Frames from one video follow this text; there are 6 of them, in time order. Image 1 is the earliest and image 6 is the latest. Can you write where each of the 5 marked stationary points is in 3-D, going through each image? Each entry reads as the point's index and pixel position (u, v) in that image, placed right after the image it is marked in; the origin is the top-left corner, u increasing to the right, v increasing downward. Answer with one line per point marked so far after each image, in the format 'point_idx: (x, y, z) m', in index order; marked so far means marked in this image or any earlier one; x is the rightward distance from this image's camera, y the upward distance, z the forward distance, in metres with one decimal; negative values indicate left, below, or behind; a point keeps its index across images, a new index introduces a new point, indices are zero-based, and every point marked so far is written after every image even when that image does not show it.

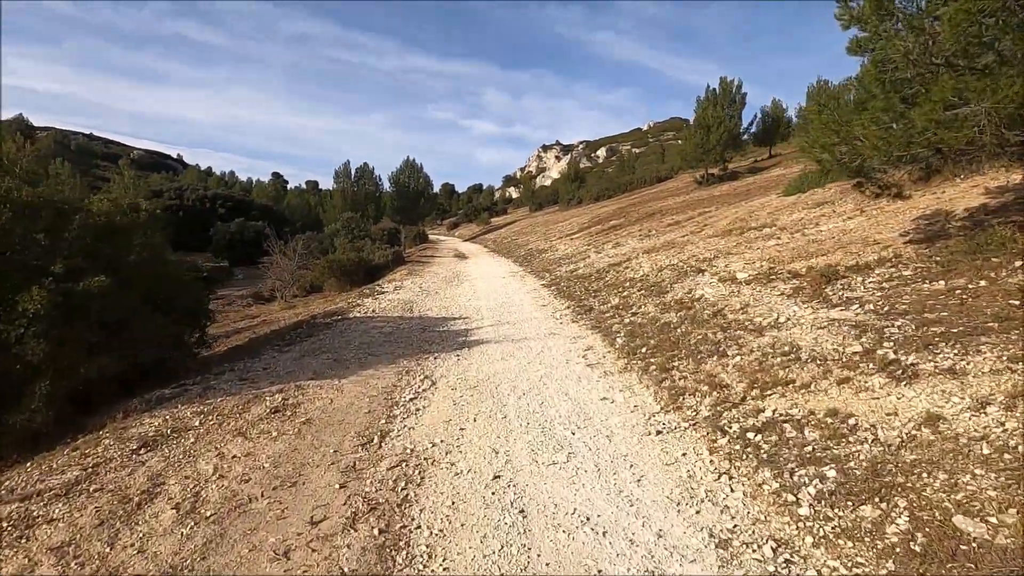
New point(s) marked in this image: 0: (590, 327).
0: (+1.9, -1.0, +13.1) m
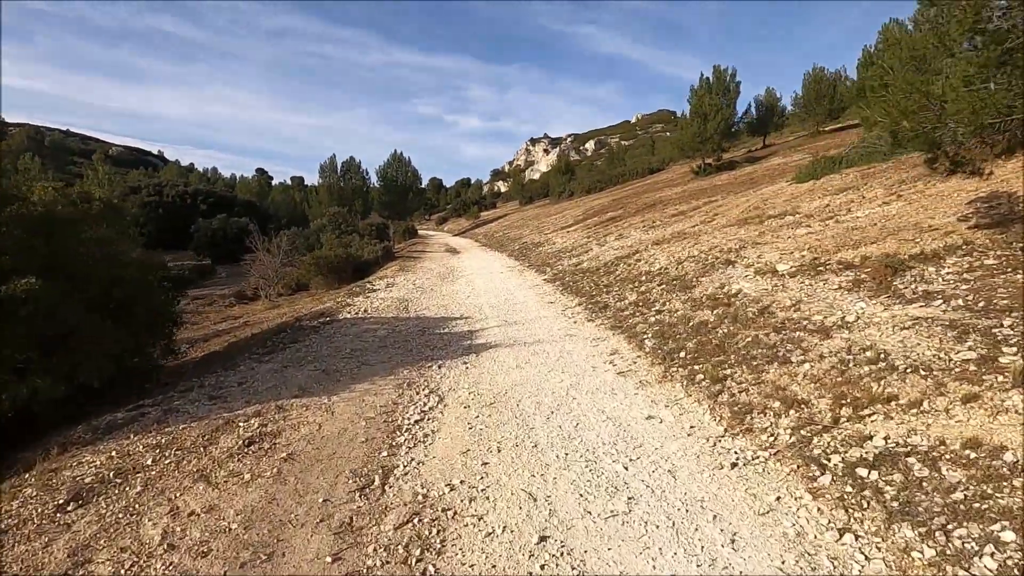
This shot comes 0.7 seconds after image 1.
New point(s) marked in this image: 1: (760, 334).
0: (+2.1, -0.9, +11.7) m
1: (+3.9, -0.7, +8.4) m
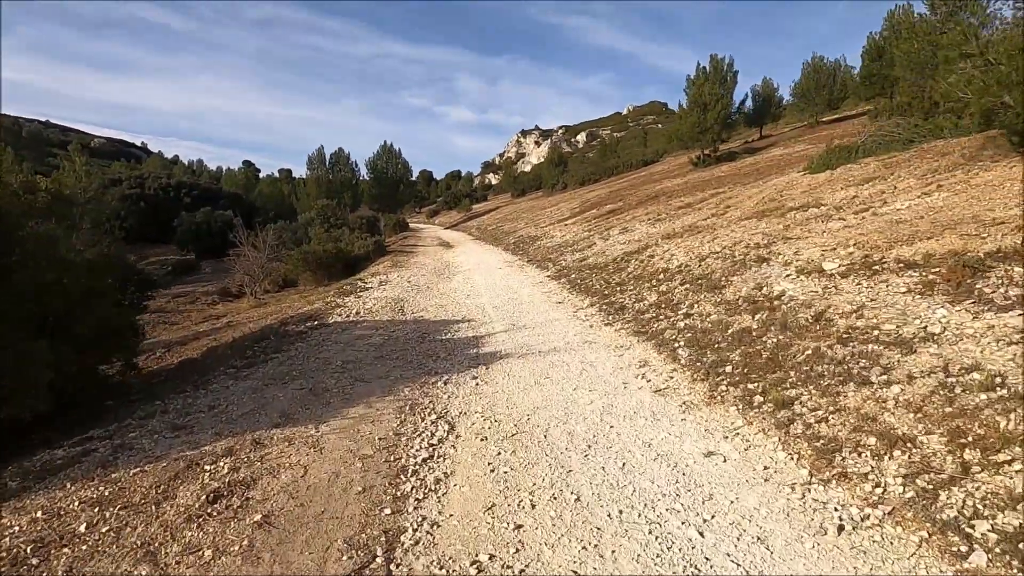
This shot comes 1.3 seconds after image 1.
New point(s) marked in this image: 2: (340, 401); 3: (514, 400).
0: (+2.3, -0.9, +10.5) m
1: (+4.2, -0.8, +7.2) m
2: (-2.3, -1.5, +7.3) m
3: (0.0, -1.5, +7.3) m
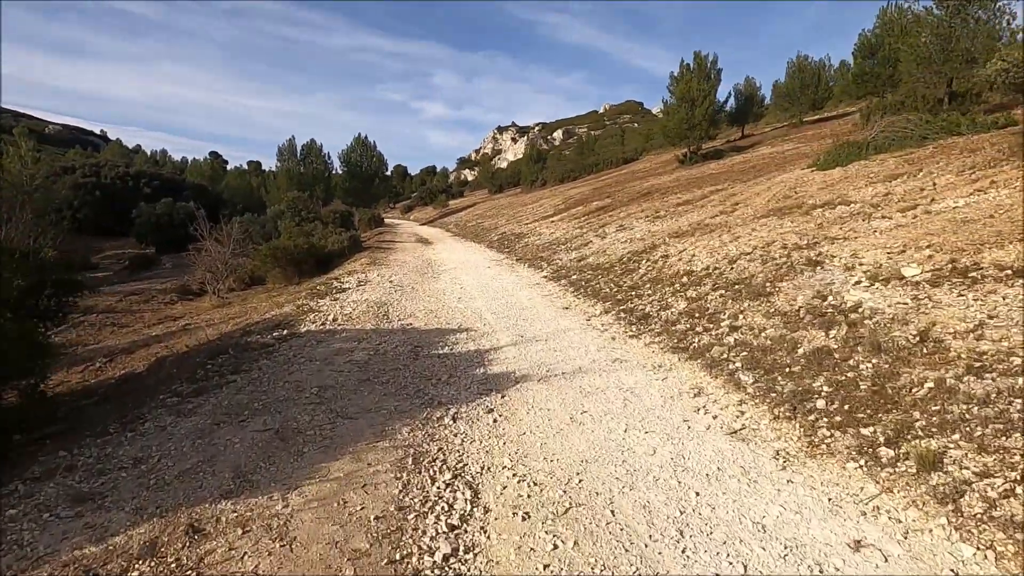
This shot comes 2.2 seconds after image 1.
0: (+2.6, -1.0, +8.9) m
1: (+4.5, -0.9, +5.7) m
2: (-2.0, -1.6, +5.4) m
3: (+0.4, -1.6, +5.6) m
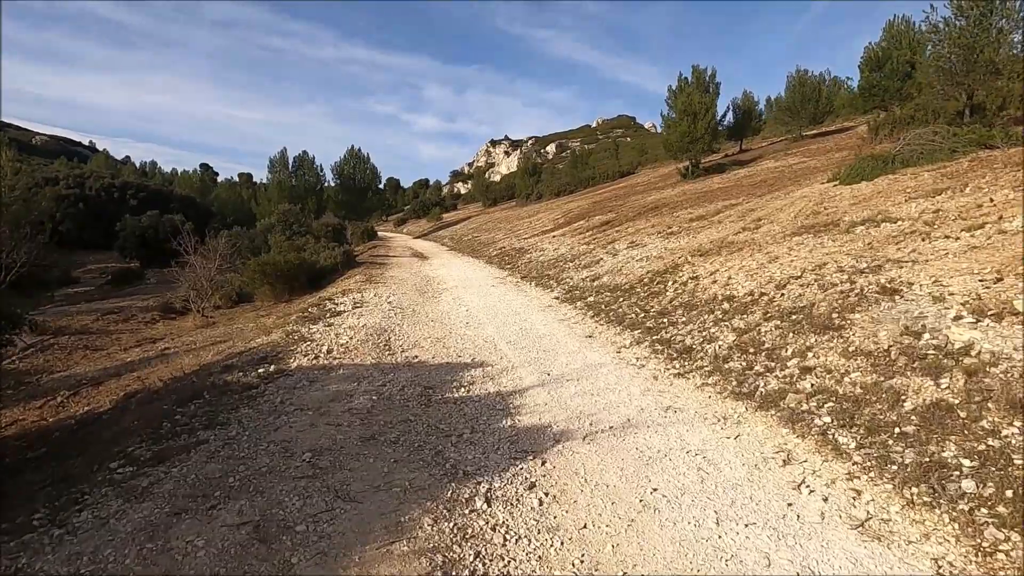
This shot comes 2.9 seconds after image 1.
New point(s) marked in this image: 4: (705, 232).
0: (+3.0, -1.5, +7.5) m
1: (+5.0, -1.3, +4.3) m
2: (-1.5, -2.0, +4.0) m
3: (+0.9, -2.0, +4.1) m
4: (+7.0, +2.0, +19.6) m
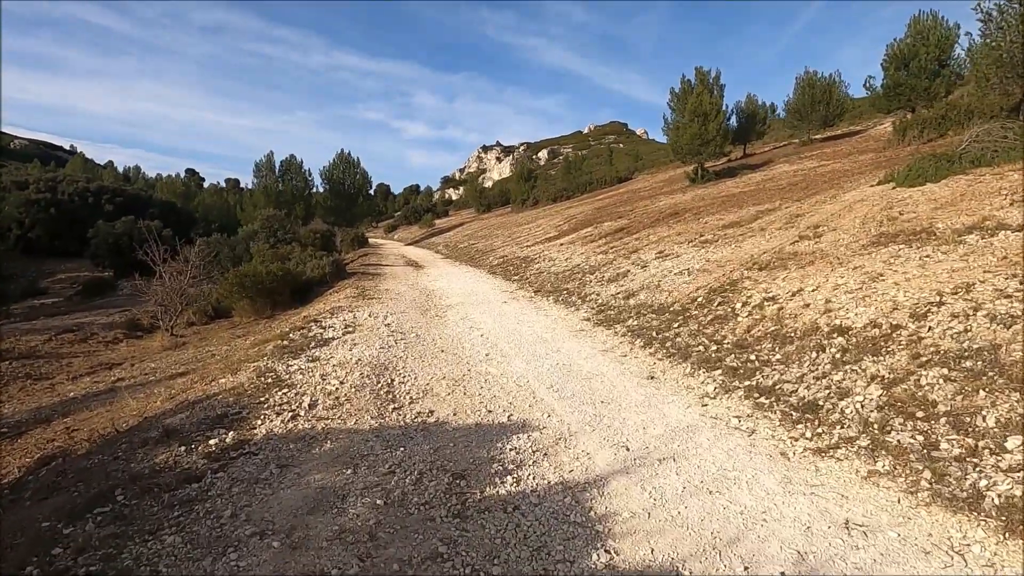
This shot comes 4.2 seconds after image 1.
0: (+3.7, -1.9, +4.8) m
1: (+5.8, -1.7, +1.7) m
2: (-0.7, -2.4, +1.2) m
3: (+1.7, -2.4, +1.5) m
4: (+7.5, +1.5, +17.0) m
